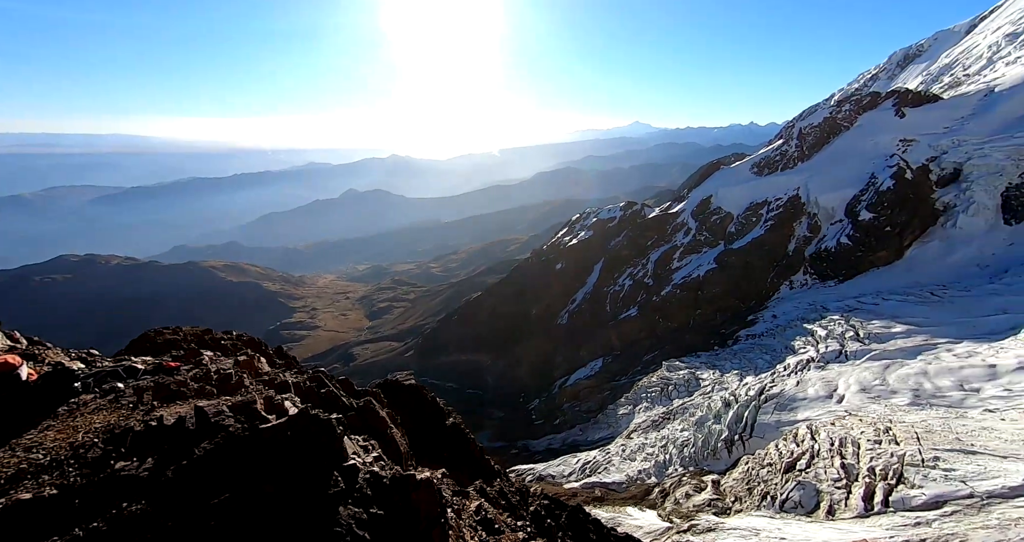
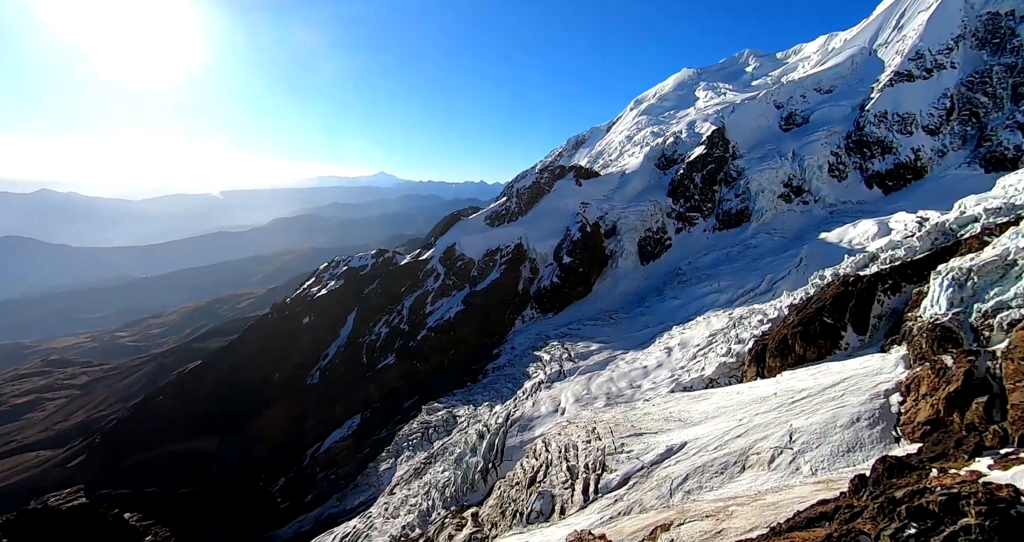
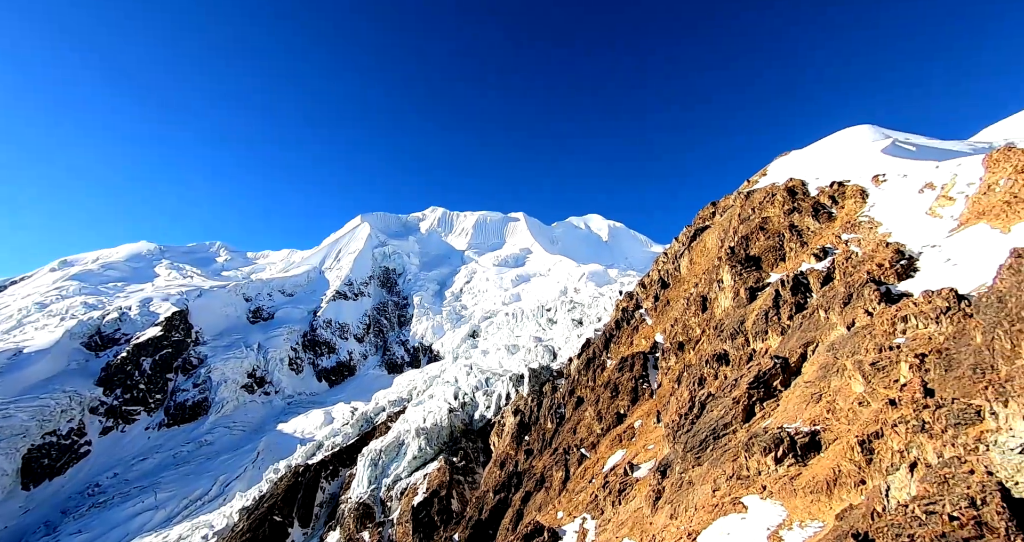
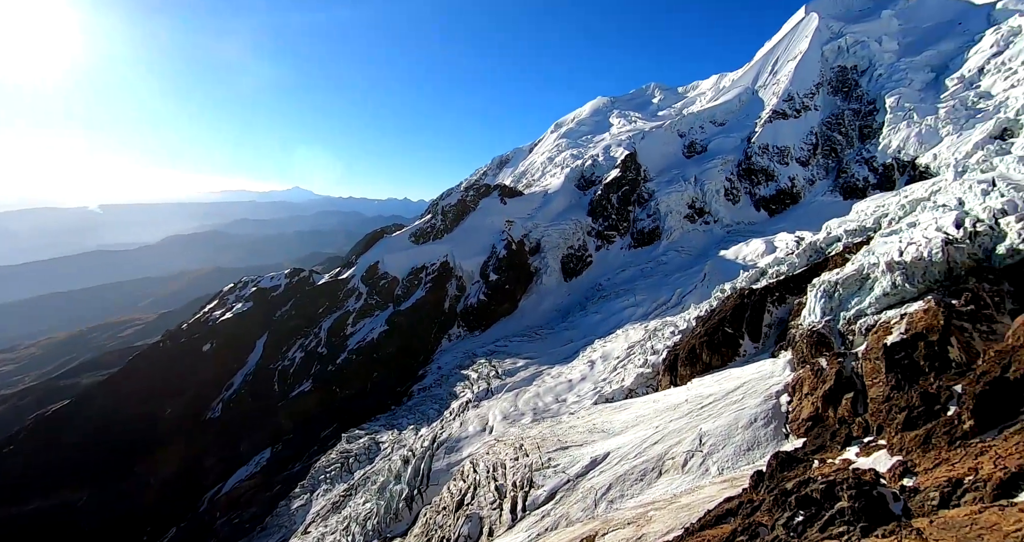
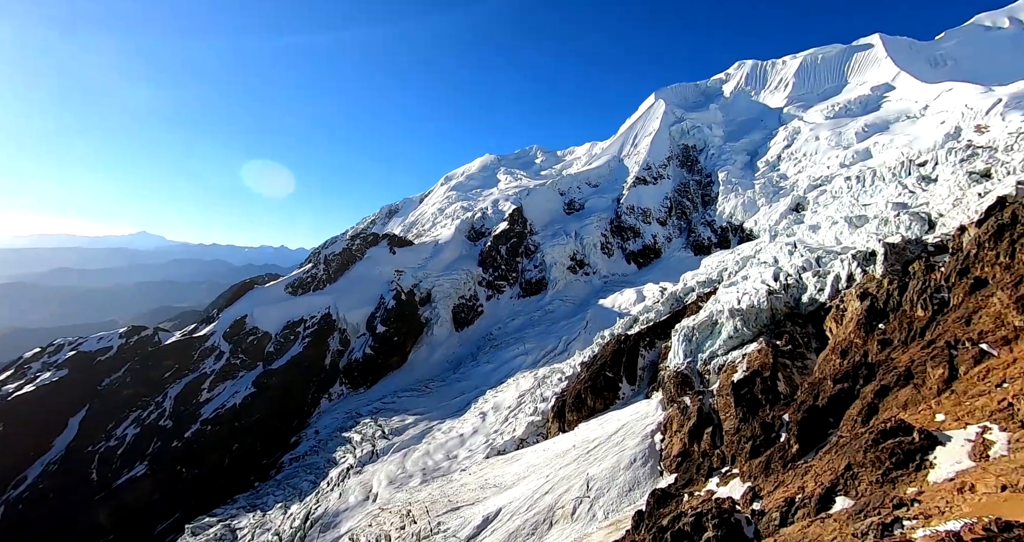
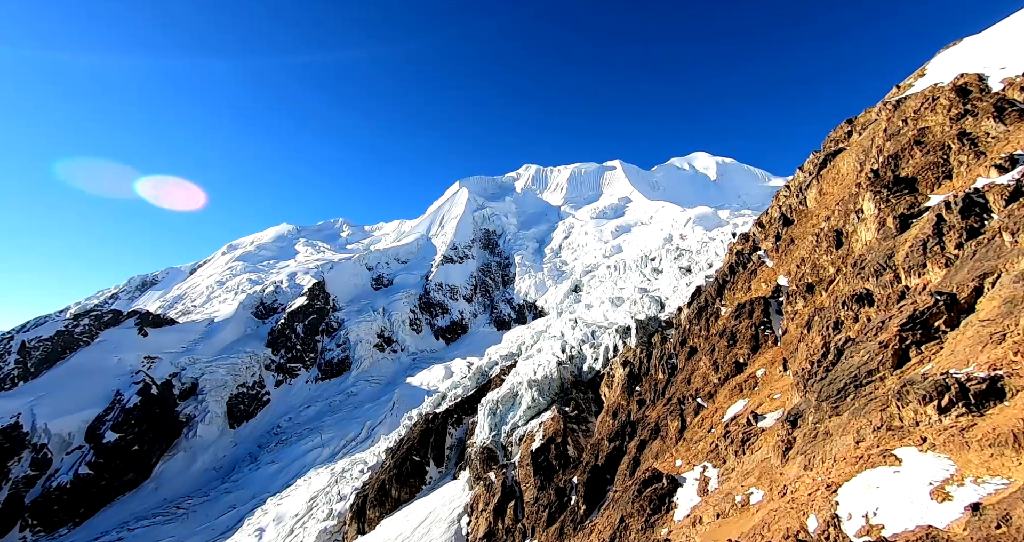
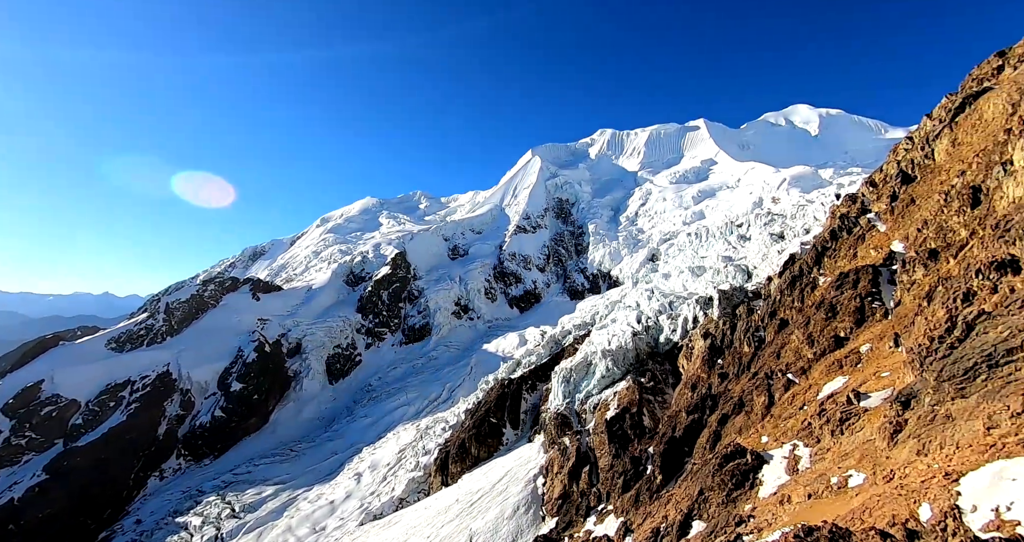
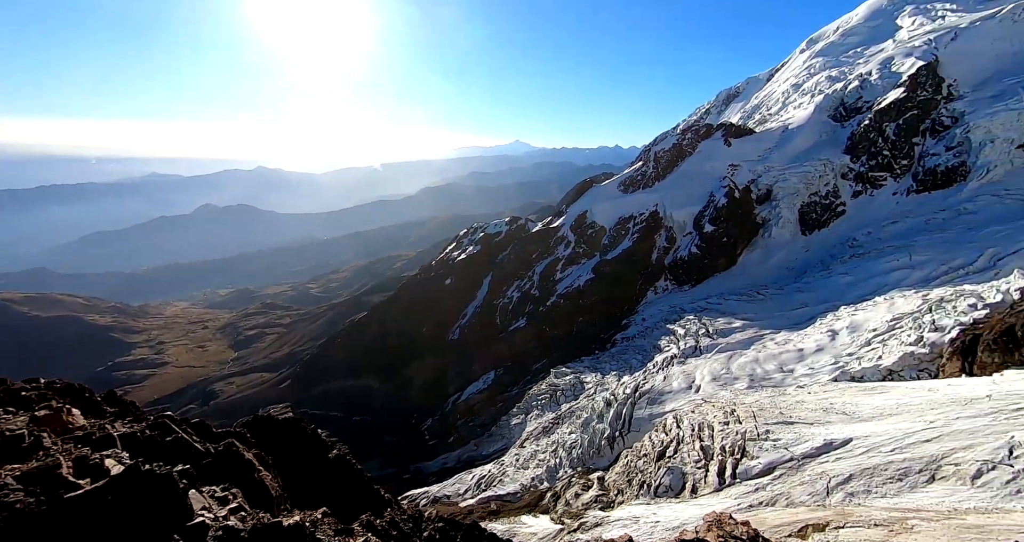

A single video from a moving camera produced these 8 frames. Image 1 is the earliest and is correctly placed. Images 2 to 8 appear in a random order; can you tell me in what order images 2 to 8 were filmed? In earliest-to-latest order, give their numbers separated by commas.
8, 2, 4, 5, 7, 6, 3
